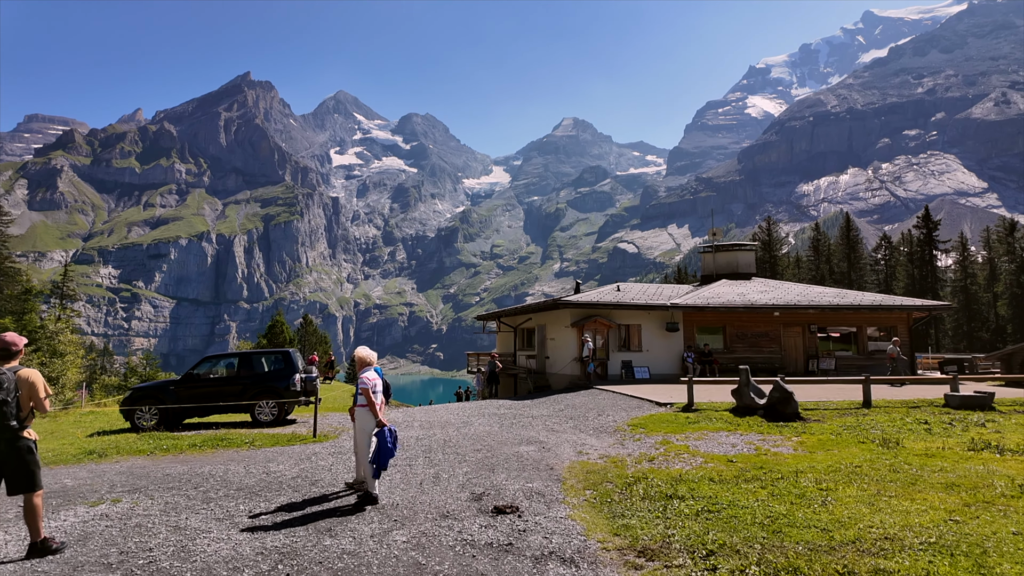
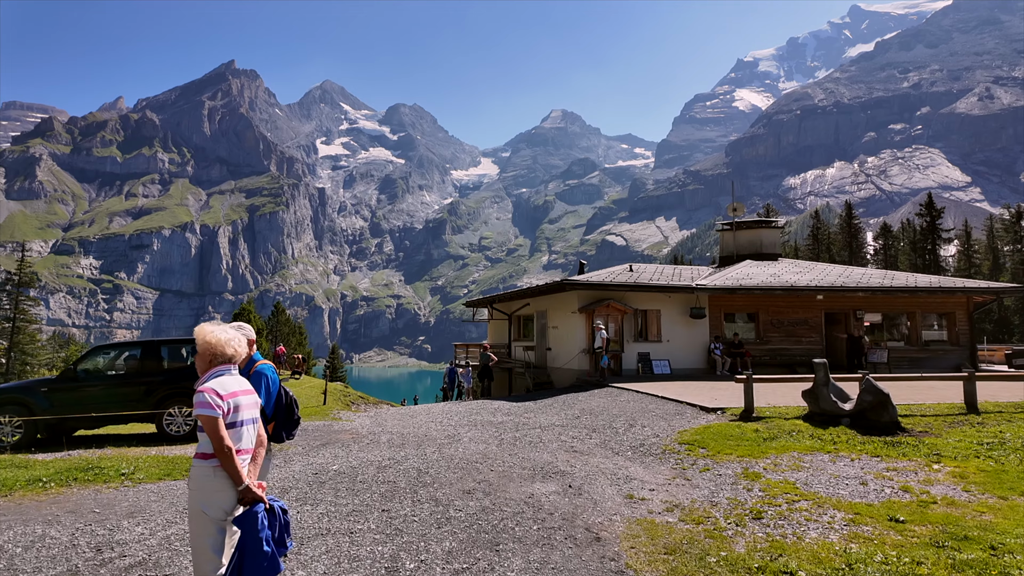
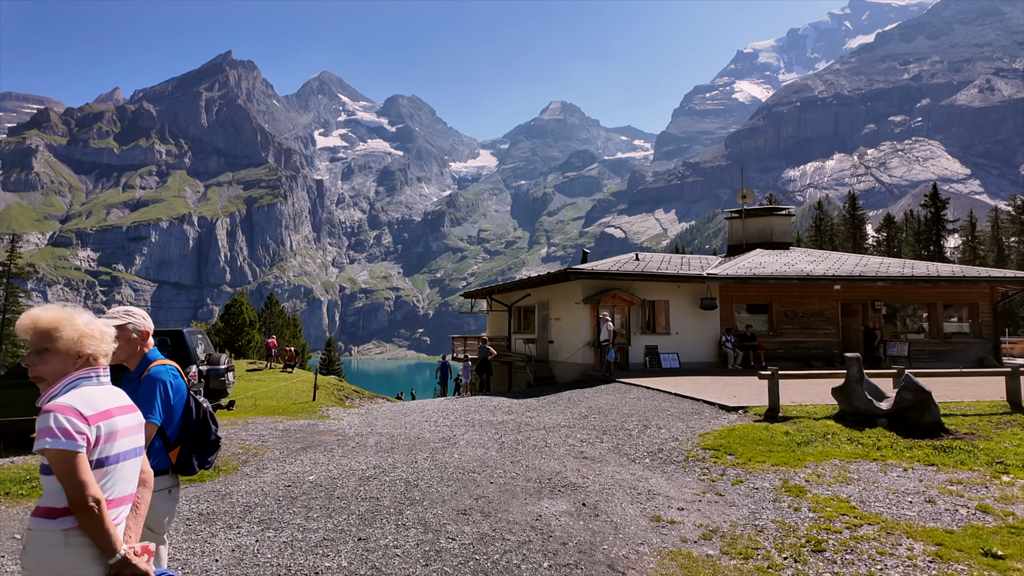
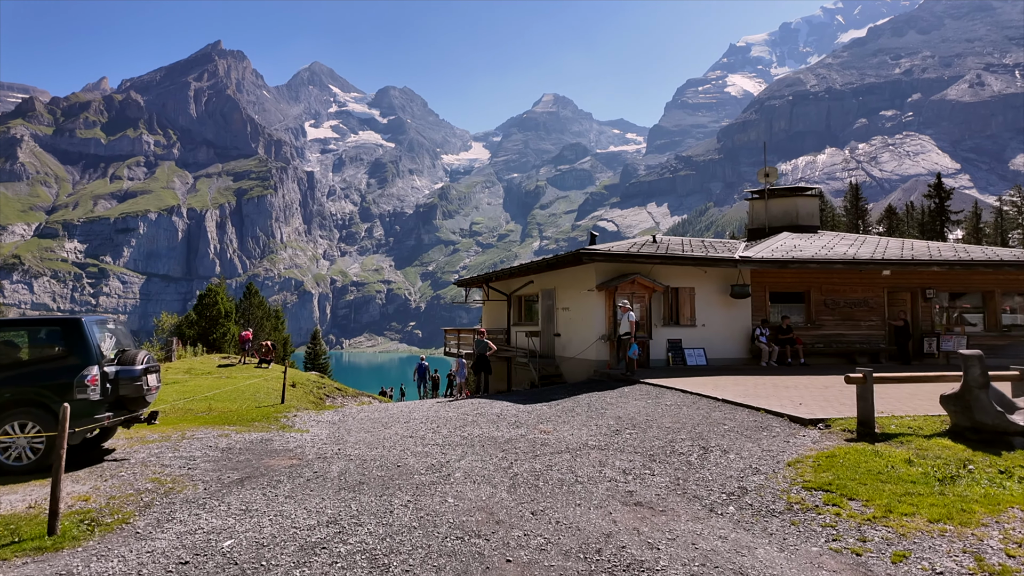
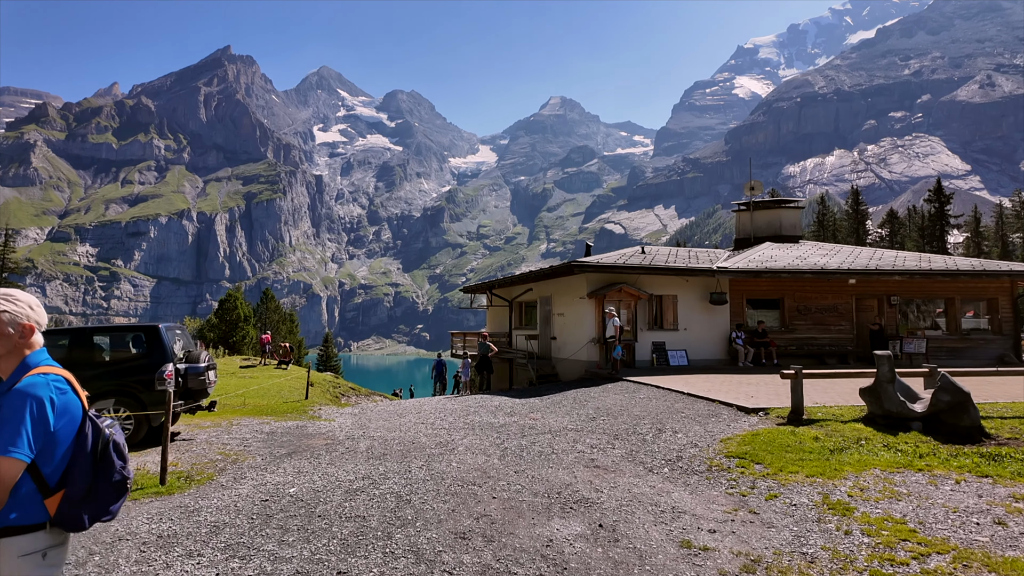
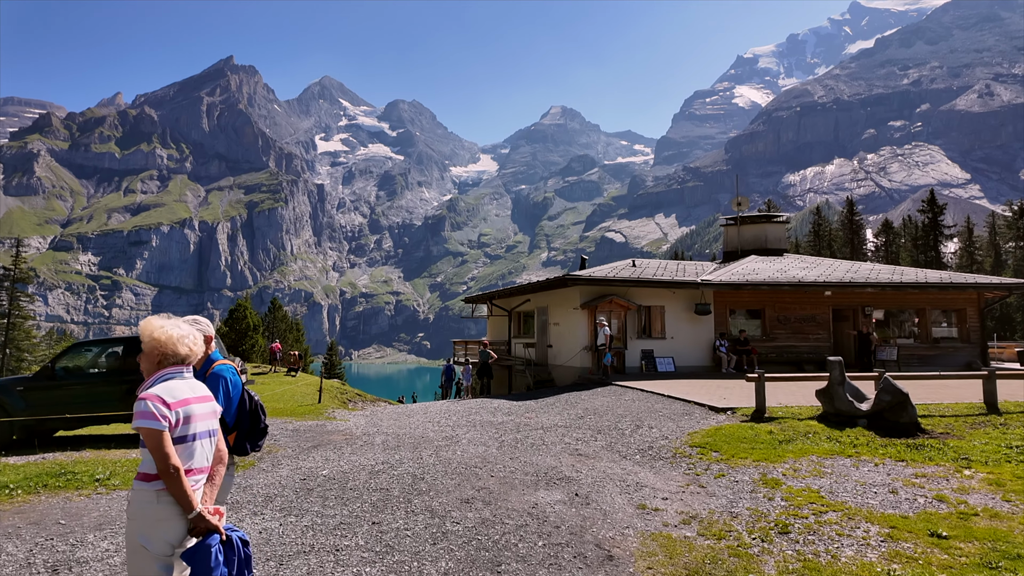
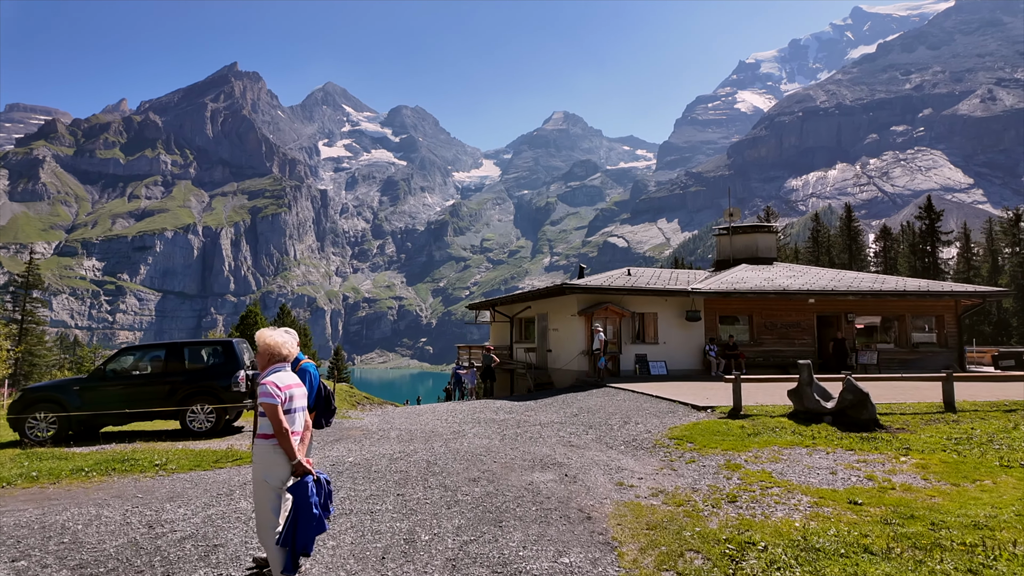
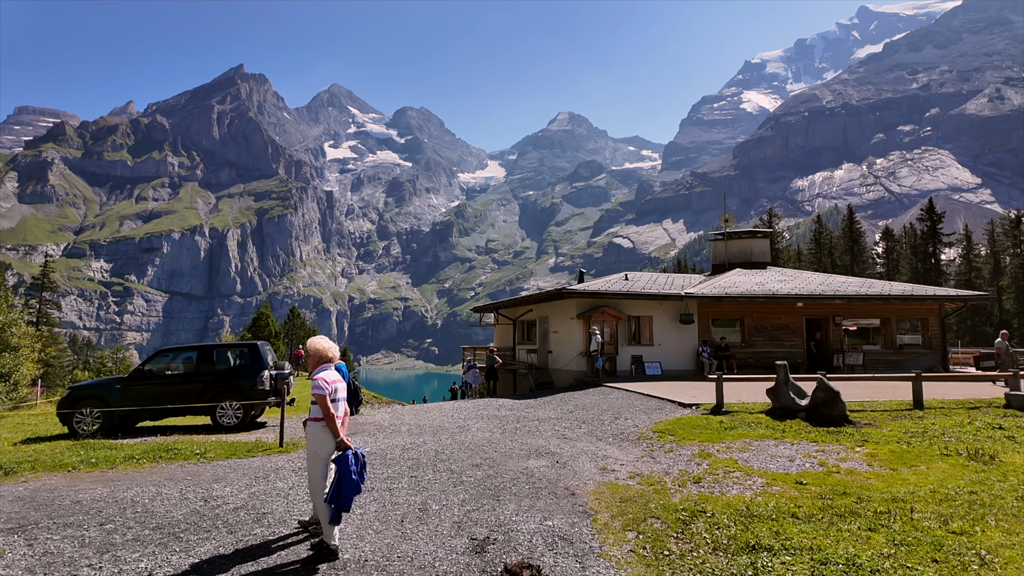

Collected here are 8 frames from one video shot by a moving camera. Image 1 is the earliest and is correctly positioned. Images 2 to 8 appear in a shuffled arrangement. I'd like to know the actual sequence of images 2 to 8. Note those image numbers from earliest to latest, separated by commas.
8, 7, 2, 6, 3, 5, 4
